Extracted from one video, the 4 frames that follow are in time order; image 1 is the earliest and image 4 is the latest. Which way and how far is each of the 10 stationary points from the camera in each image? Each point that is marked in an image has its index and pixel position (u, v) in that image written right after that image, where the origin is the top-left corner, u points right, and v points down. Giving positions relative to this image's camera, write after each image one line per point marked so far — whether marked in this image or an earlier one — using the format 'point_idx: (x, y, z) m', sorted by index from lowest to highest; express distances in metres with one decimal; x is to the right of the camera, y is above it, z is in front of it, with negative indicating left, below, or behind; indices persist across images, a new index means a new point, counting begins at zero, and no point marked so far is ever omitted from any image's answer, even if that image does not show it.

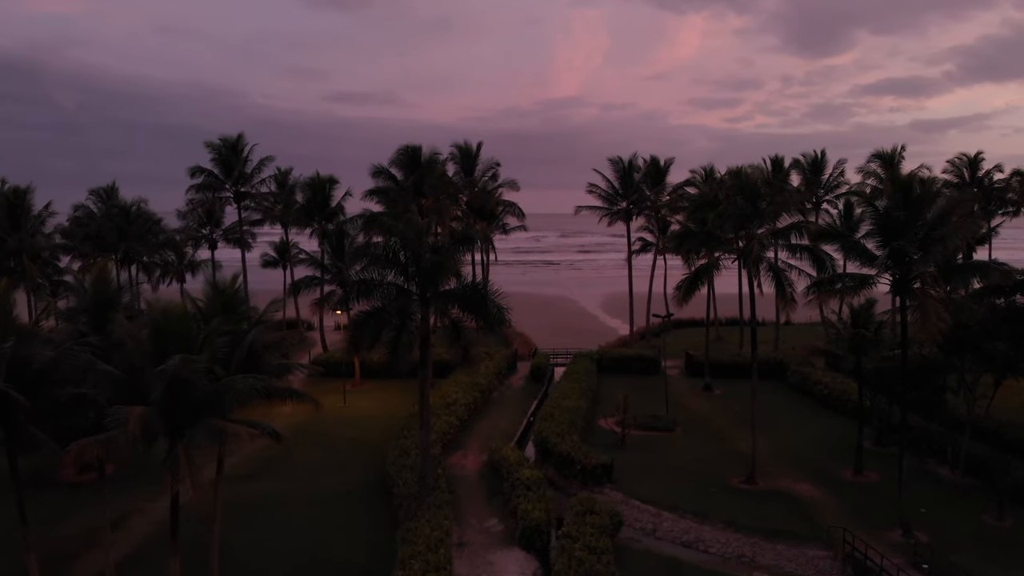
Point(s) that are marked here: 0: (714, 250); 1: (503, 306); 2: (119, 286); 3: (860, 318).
0: (+5.8, +1.1, +18.8) m
1: (-0.2, -0.5, +16.3) m
2: (-8.5, 0.0, +14.2) m
3: (+10.4, -0.9, +19.4) m
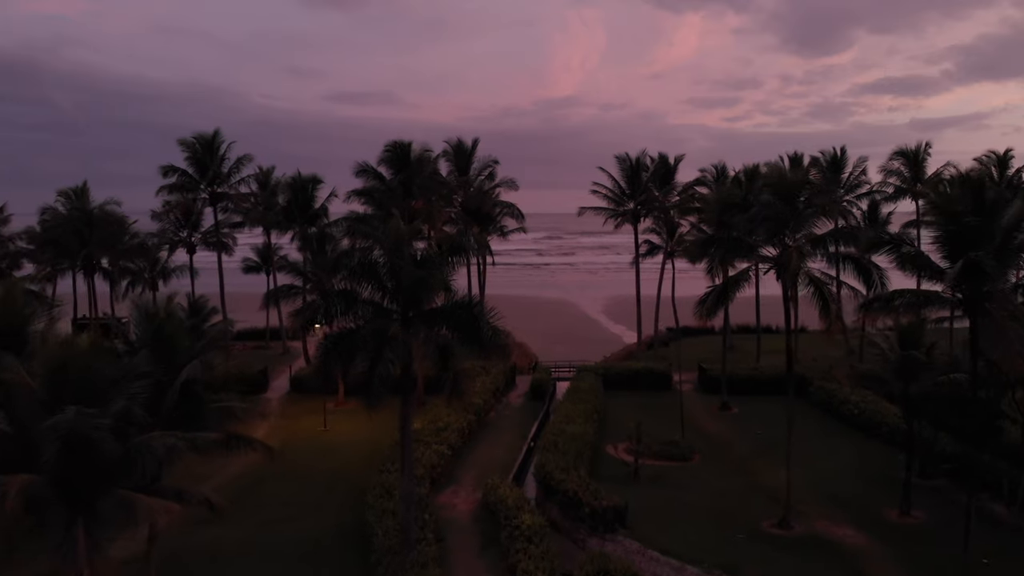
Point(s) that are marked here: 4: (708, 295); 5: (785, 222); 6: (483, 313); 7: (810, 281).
0: (+5.7, +0.7, +16.4) m
1: (-0.3, -0.8, +13.8) m
2: (-8.6, -0.4, +11.7) m
3: (+10.4, -1.3, +16.9) m
4: (+5.0, -0.2, +16.3) m
5: (+6.5, +1.6, +15.7) m
6: (-0.6, -0.5, +13.7) m
7: (+7.0, +0.2, +15.4) m
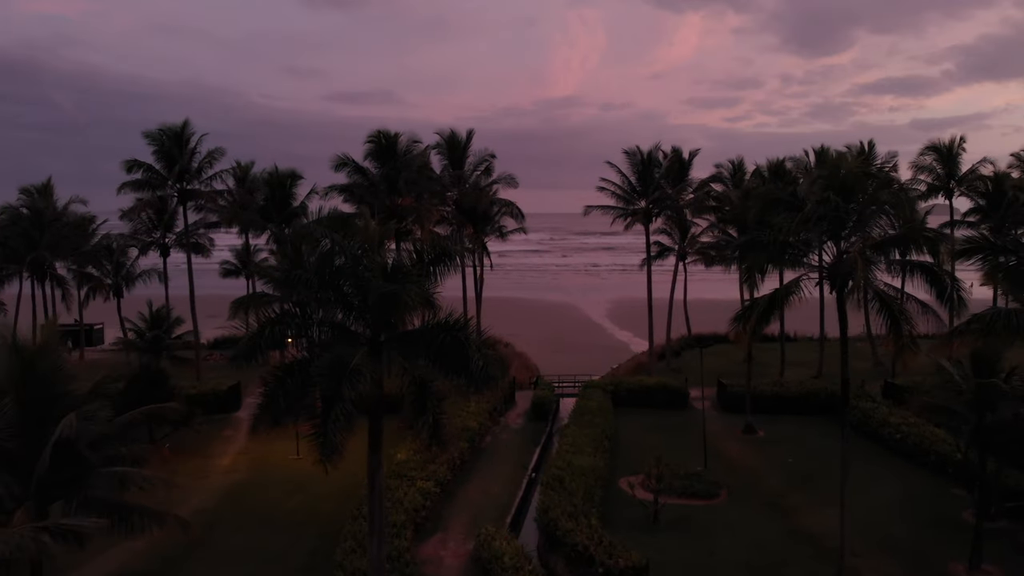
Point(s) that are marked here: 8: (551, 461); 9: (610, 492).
0: (+5.7, +0.5, +13.7) m
1: (-0.3, -1.1, +11.1) m
2: (-8.6, -0.7, +9.0) m
3: (+10.3, -1.6, +14.2) m
4: (+4.9, -0.4, +13.6) m
5: (+6.4, +1.3, +13.0) m
6: (-0.7, -0.8, +11.0) m
7: (+7.0, -0.1, +12.7) m
8: (+1.1, -4.8, +18.4) m
9: (+2.6, -5.5, +17.6) m
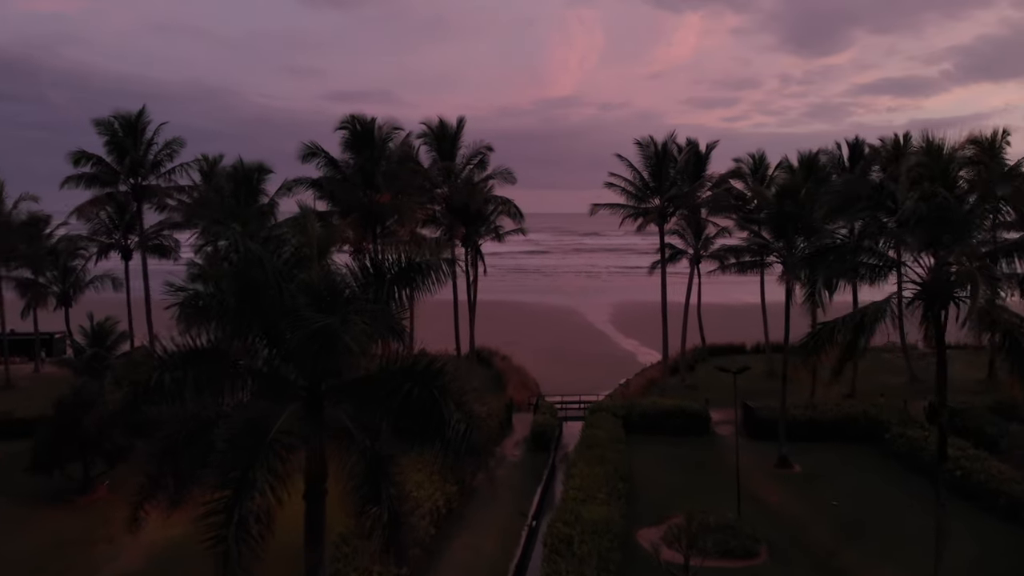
0: (+5.6, +0.1, +10.6) m
1: (-0.4, -1.5, +7.9) m
2: (-8.7, -1.0, +5.8) m
3: (+10.2, -1.9, +11.1) m
4: (+4.9, -0.8, +10.5) m
5: (+6.4, +1.0, +9.9) m
6: (-0.7, -1.2, +7.8) m
7: (+6.9, -0.4, +9.6) m
8: (+1.0, -5.2, +15.2) m
9: (+2.5, -5.8, +14.5) m
